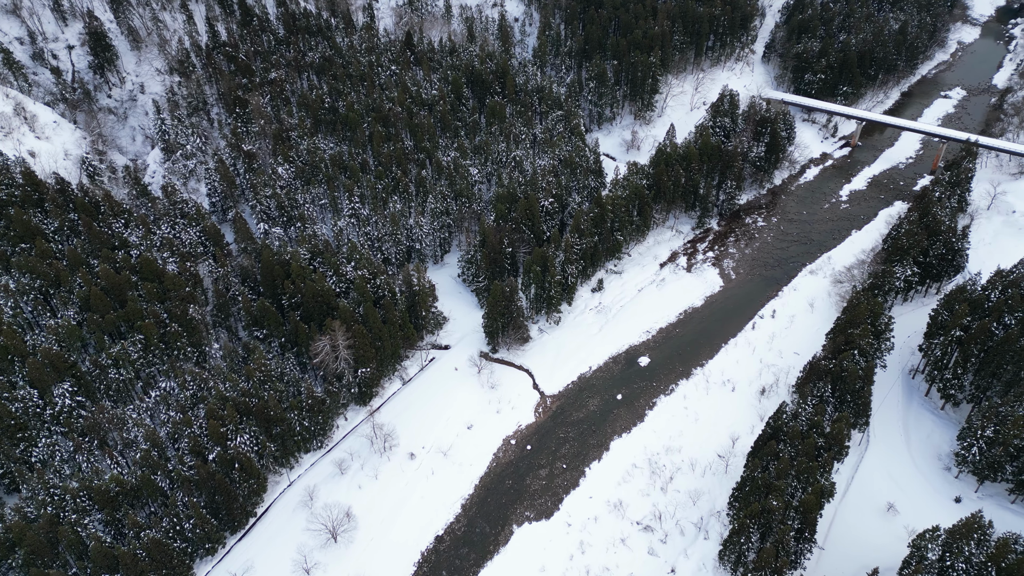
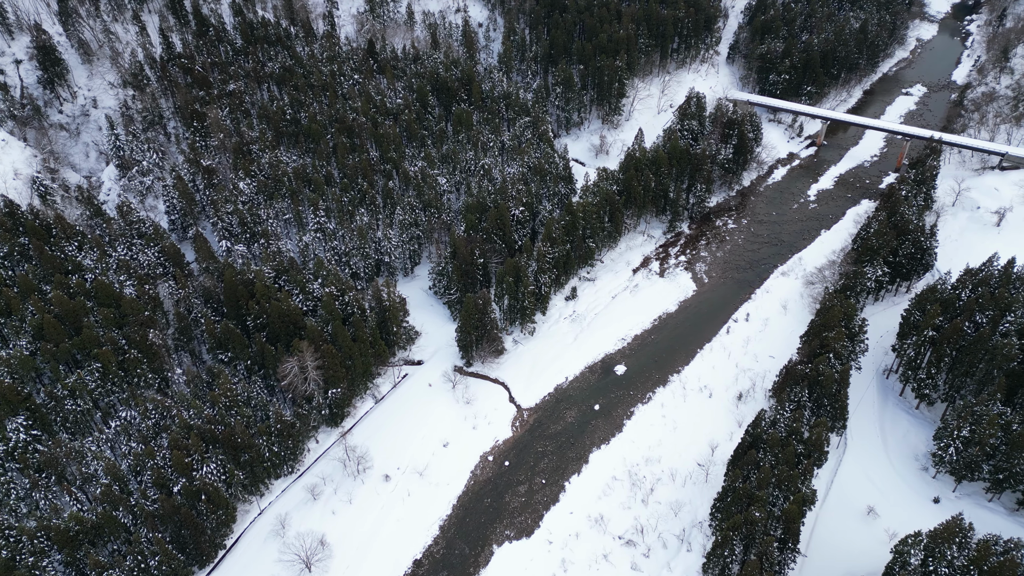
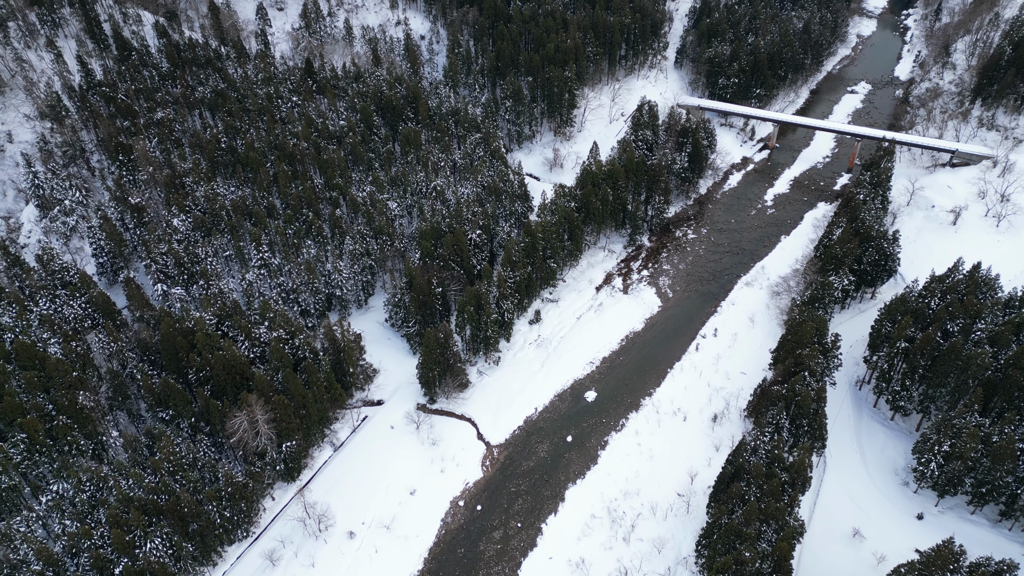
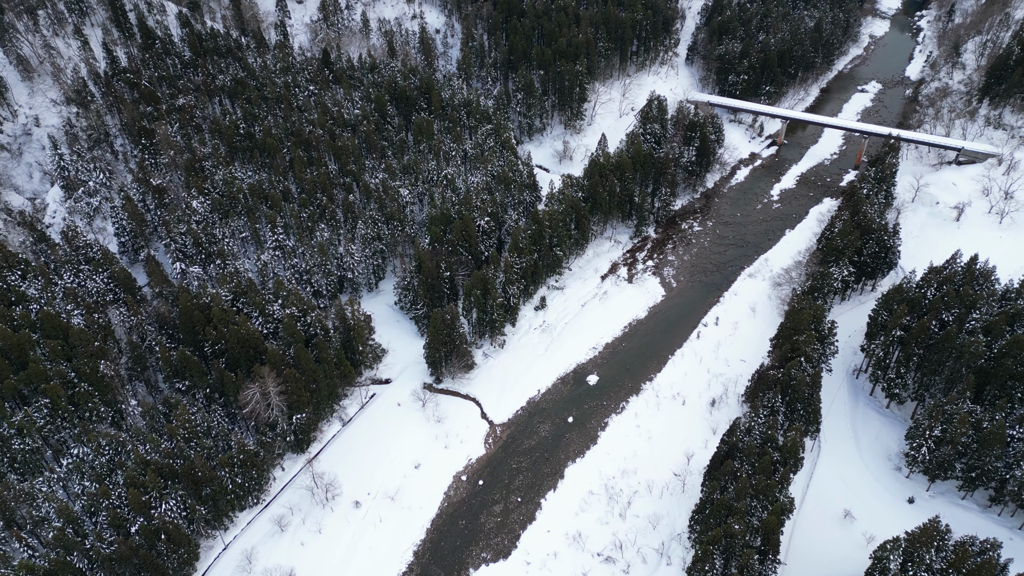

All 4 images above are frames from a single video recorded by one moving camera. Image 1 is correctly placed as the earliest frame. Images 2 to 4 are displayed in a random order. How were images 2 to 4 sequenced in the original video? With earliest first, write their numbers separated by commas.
2, 4, 3
